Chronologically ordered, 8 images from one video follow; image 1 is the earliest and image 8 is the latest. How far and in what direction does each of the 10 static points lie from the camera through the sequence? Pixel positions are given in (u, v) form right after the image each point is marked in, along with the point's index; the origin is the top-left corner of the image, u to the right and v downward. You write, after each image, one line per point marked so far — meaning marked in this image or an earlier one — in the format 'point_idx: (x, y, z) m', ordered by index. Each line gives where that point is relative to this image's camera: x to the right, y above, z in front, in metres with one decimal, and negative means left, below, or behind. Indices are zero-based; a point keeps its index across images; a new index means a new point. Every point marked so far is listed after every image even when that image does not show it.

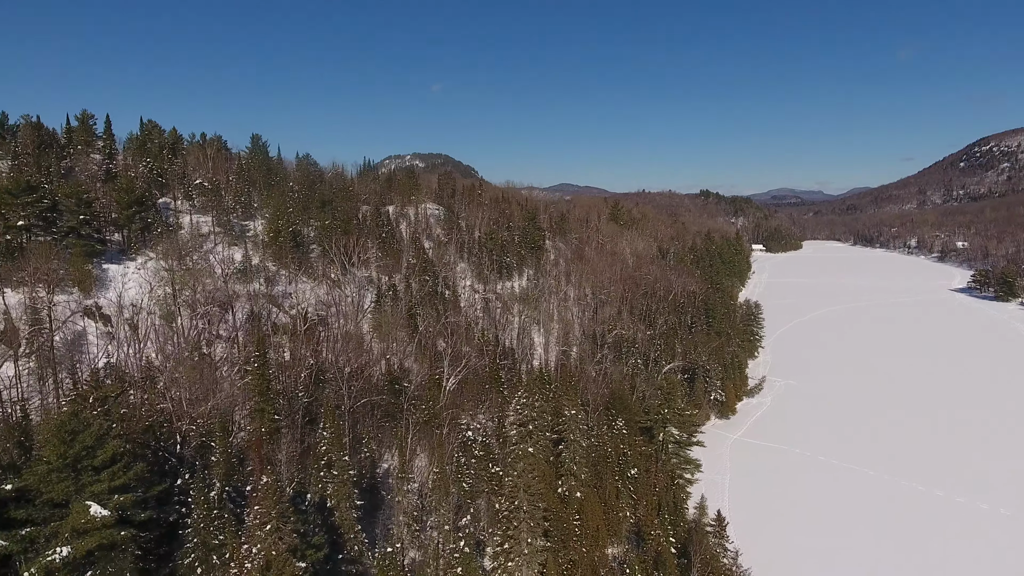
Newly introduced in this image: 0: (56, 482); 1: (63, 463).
0: (-11.6, -4.9, +14.2) m
1: (-11.5, -4.5, +14.2) m
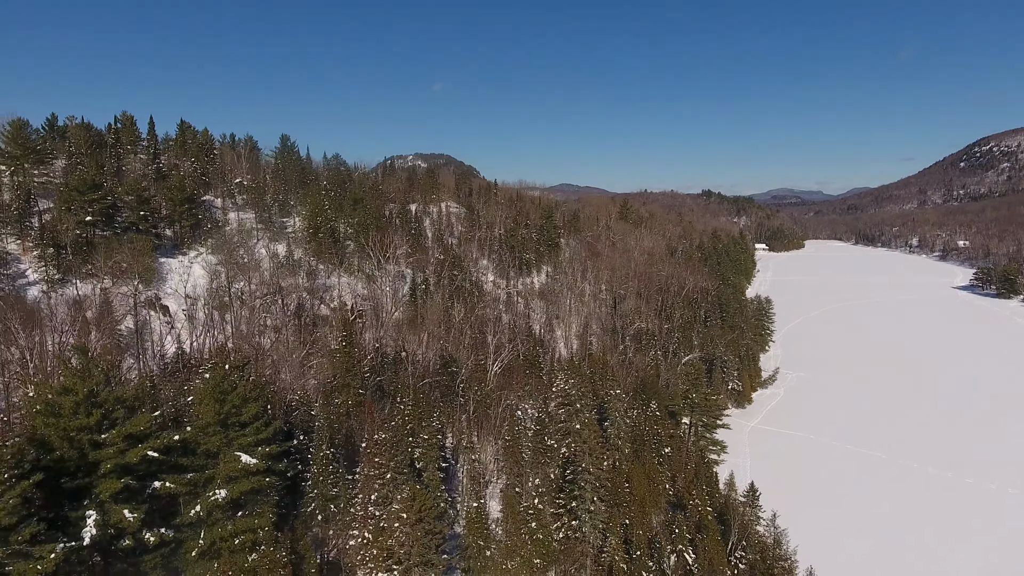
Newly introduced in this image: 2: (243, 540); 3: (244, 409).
0: (-8.9, -4.3, +16.6) m
1: (-8.8, -3.9, +16.6) m
2: (-7.8, -7.2, +16.1) m
3: (-8.4, -3.8, +17.2) m
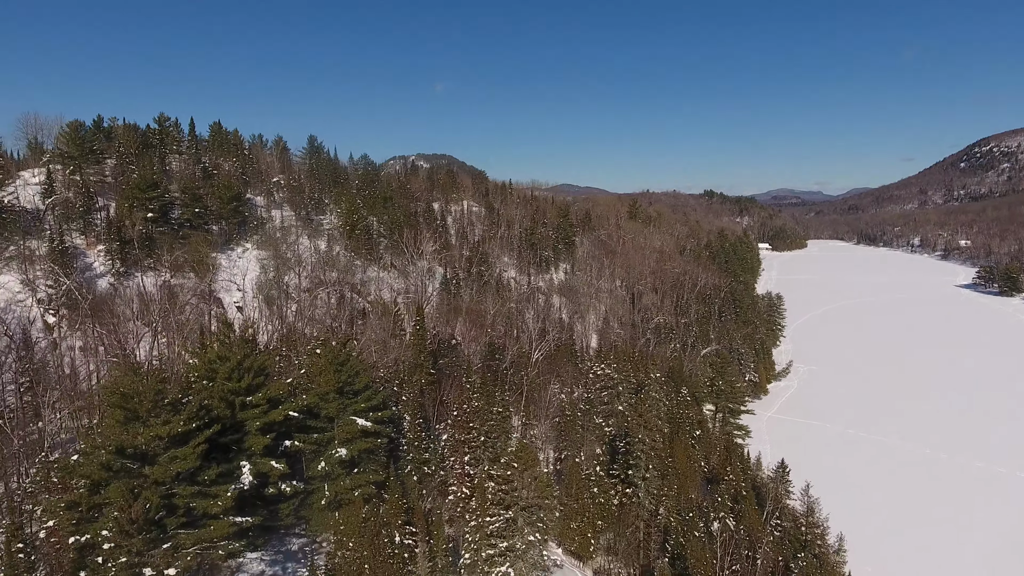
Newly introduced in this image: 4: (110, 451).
0: (-6.1, -3.8, +18.9) m
1: (-6.0, -3.4, +18.9) m
2: (-5.0, -6.7, +18.5) m
3: (-5.6, -3.2, +19.5) m
4: (-10.0, -4.1, +14.3) m
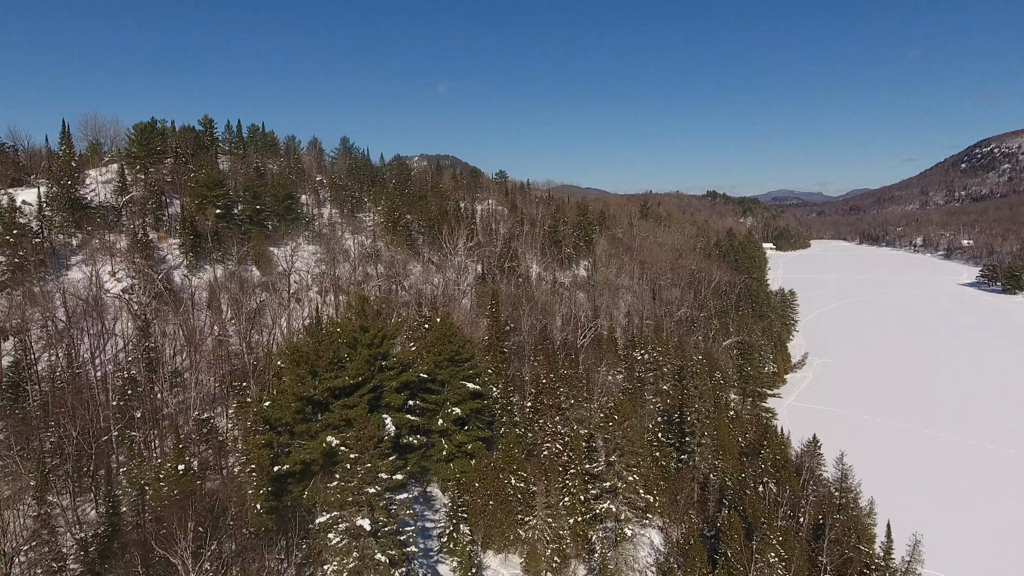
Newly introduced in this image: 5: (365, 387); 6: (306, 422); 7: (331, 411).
0: (-2.6, -3.1, +21.9) m
1: (-2.6, -2.7, +21.9) m
2: (-1.5, -6.0, +21.4) m
3: (-2.1, -2.5, +22.5) m
4: (-6.5, -3.4, +17.3) m
5: (-4.7, -3.2, +18.0) m
6: (-6.2, -4.1, +17.3) m
7: (-5.5, -3.8, +17.4) m
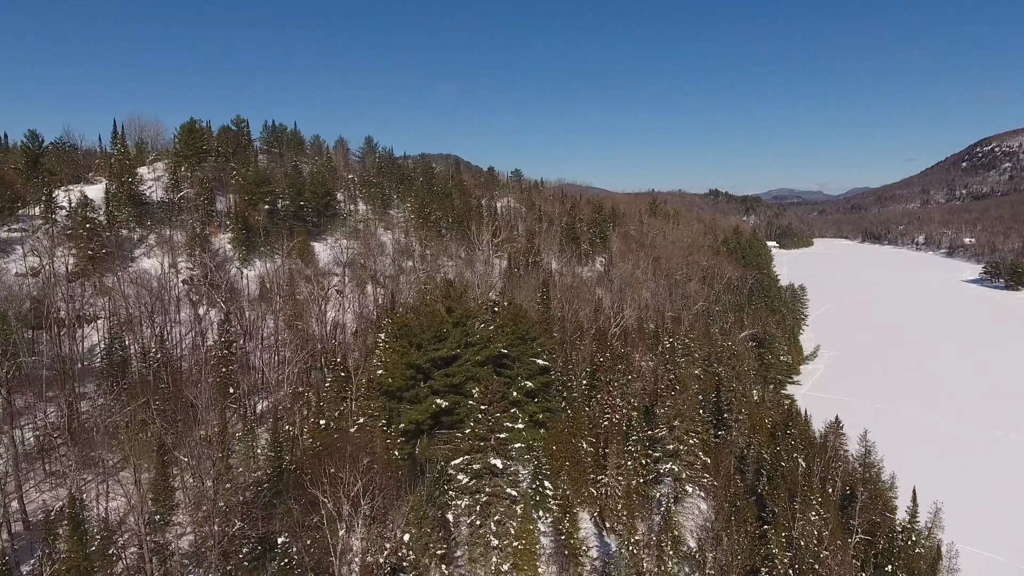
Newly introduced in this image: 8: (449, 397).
0: (+0.2, -2.5, +24.3) m
1: (+0.3, -2.0, +24.3) m
2: (+1.3, -5.3, +23.8) m
3: (+0.7, -1.9, +24.9) m
4: (-3.6, -2.8, +19.7) m
5: (-1.9, -2.6, +20.4) m
6: (-3.4, -3.5, +19.7) m
7: (-2.6, -3.2, +19.8) m
8: (-2.2, -3.8, +19.7) m
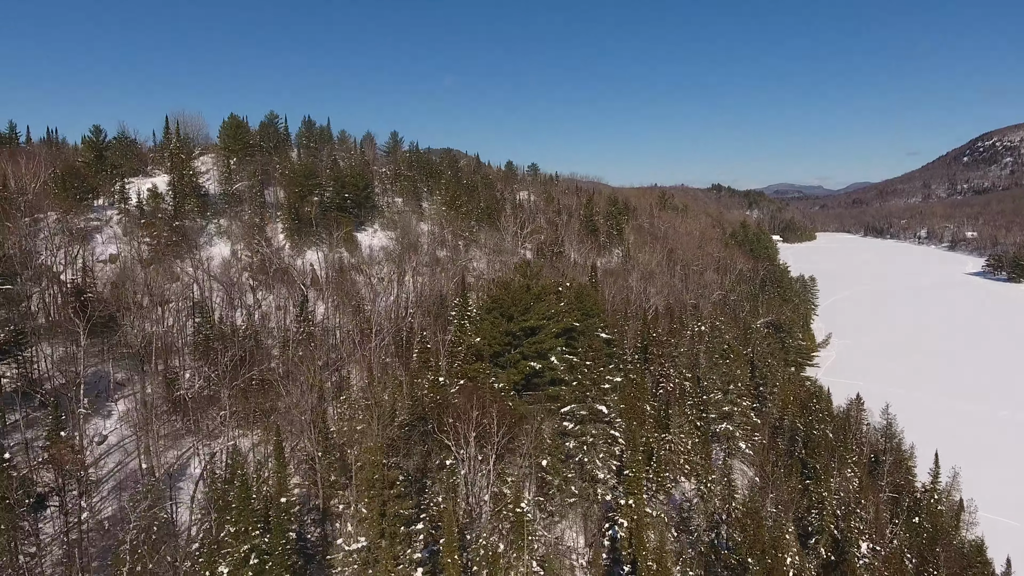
0: (+3.4, -1.5, +27.0) m
1: (+3.5, -1.1, +27.0) m
2: (+4.5, -4.4, +26.6) m
3: (+3.9, -1.0, +27.6) m
4: (-0.4, -1.9, +22.4) m
5: (+1.3, -1.7, +23.1) m
6: (-0.2, -2.6, +22.4) m
7: (+0.6, -2.3, +22.5) m
8: (+1.0, -2.9, +22.4) m
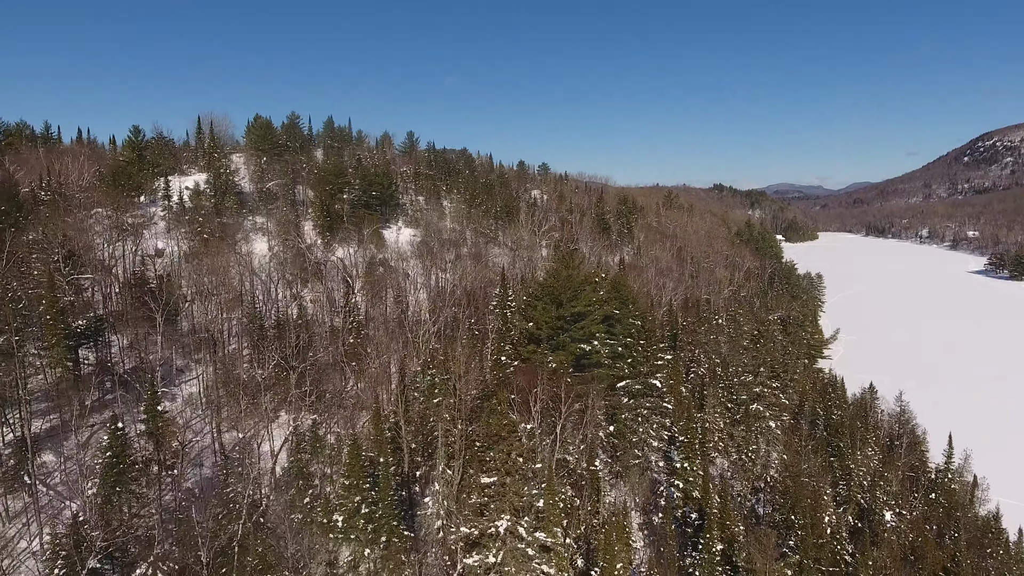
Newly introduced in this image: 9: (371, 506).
0: (+5.6, -1.0, +28.8) m
1: (+5.6, -0.6, +28.8) m
2: (+6.7, -3.9, +28.4) m
3: (+6.1, -0.5, +29.4) m
4: (+1.7, -1.4, +24.2) m
5: (+3.4, -1.2, +24.9) m
6: (+1.9, -2.1, +24.2) m
7: (+2.7, -1.8, +24.3) m
8: (+3.1, -2.4, +24.2) m
9: (-3.9, -6.1, +15.9) m
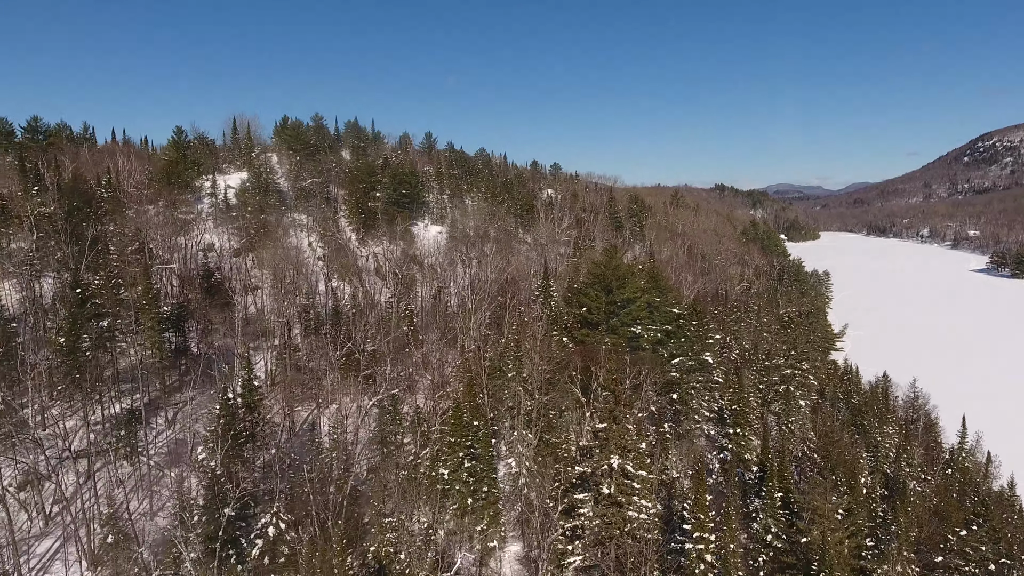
0: (+8.1, -0.5, +30.9) m
1: (+8.1, -0.1, +31.0) m
2: (+9.2, -3.4, +30.5) m
3: (+8.6, +0.1, +31.6) m
4: (+4.2, -0.9, +26.4) m
5: (+6.0, -0.6, +27.1) m
6: (+4.5, -1.5, +26.3) m
7: (+5.2, -1.3, +26.5) m
8: (+5.7, -1.9, +26.4) m
9: (-1.4, -5.6, +18.0) m
